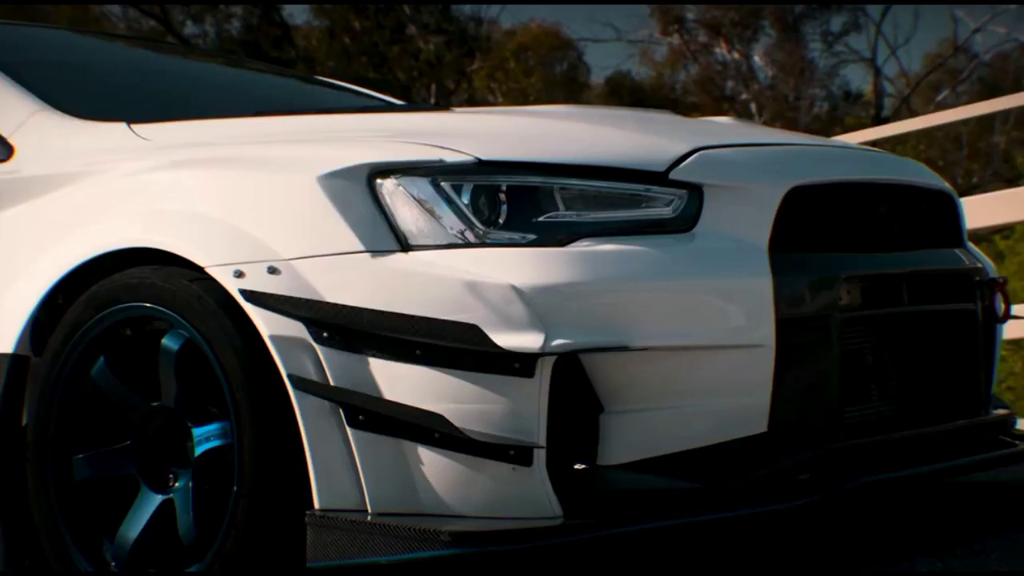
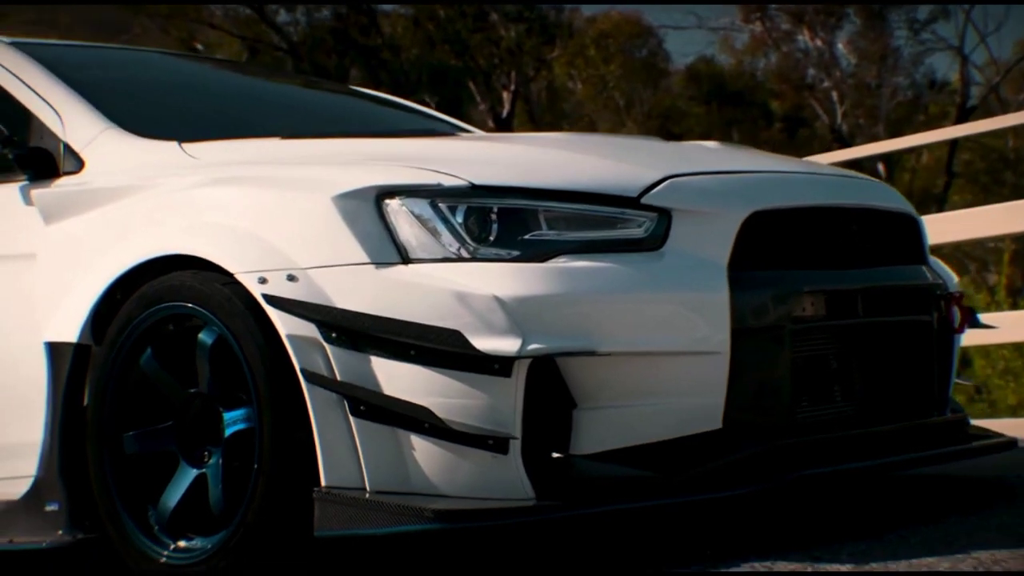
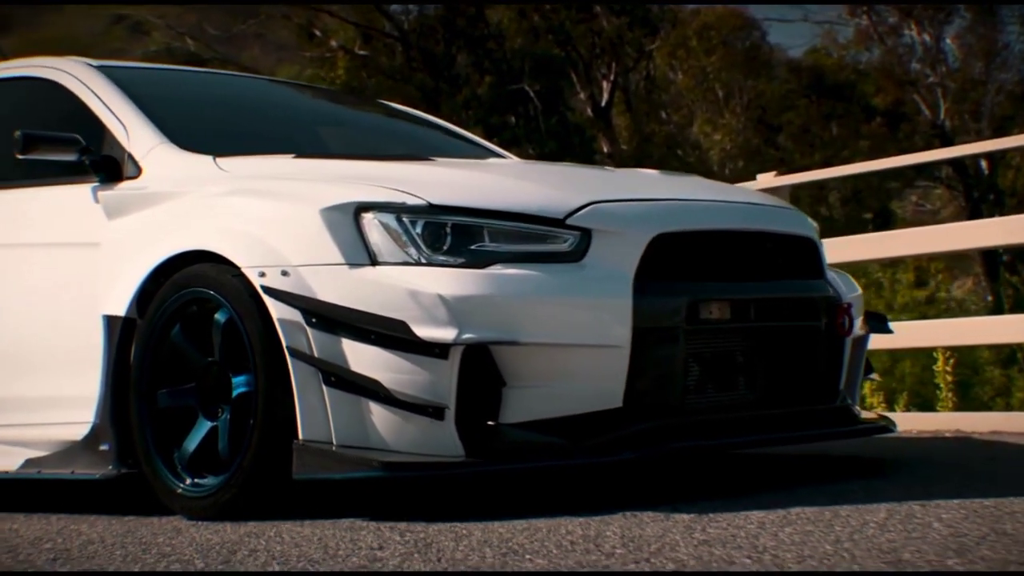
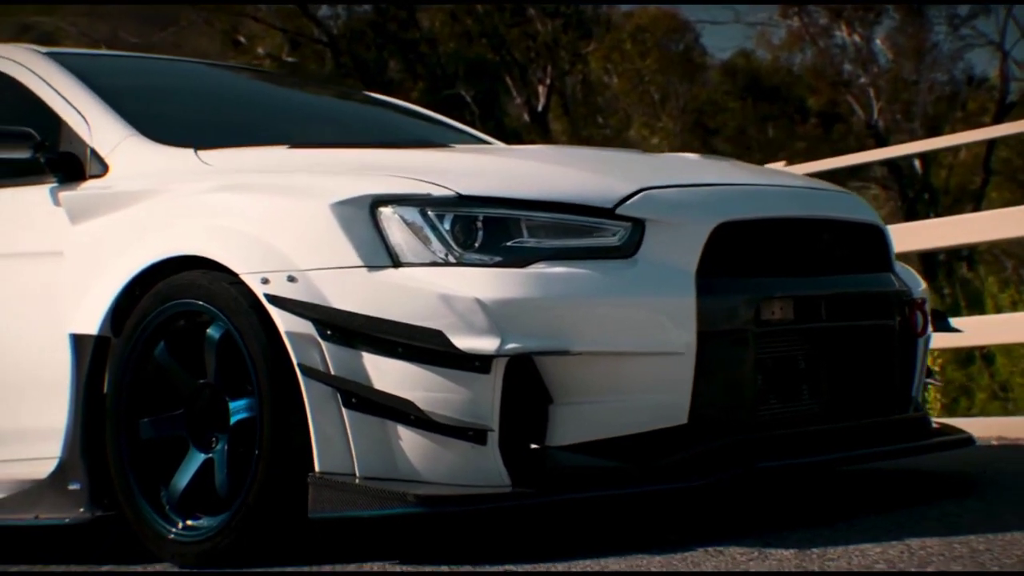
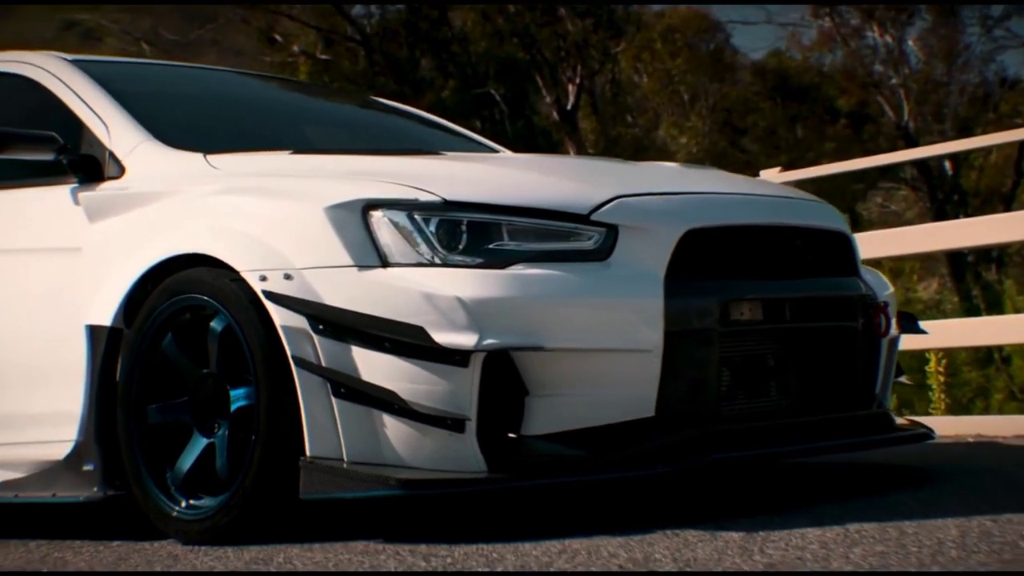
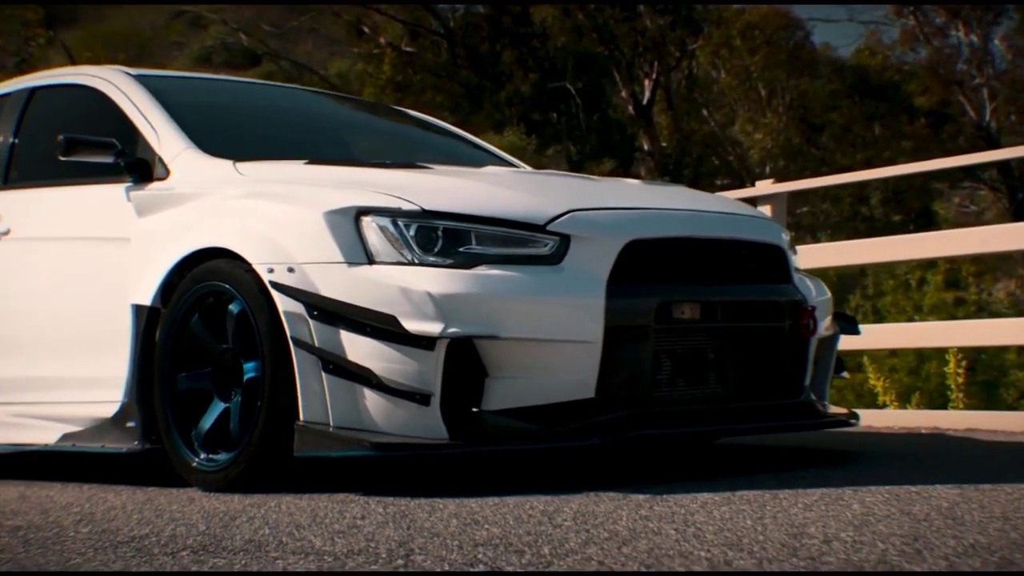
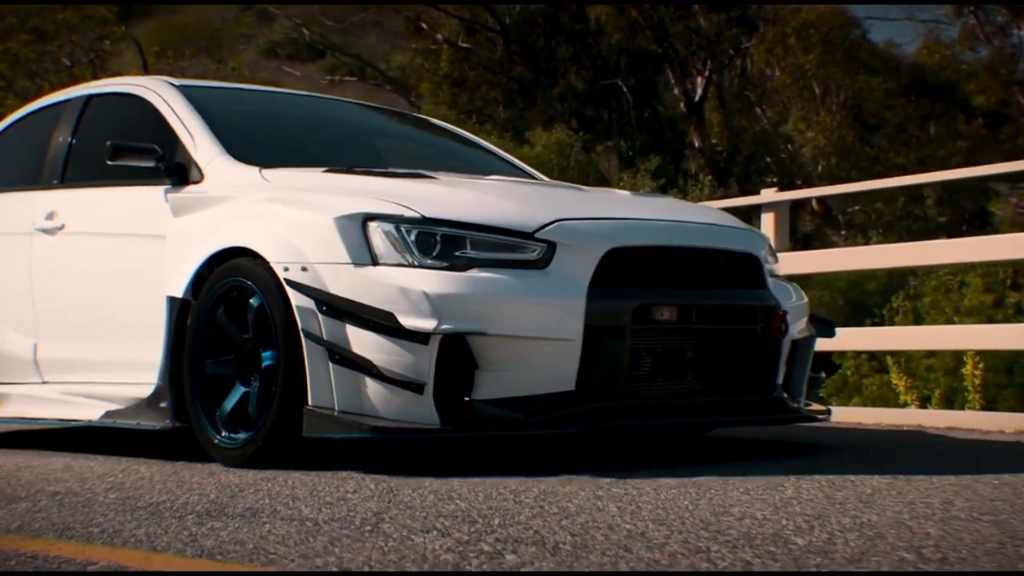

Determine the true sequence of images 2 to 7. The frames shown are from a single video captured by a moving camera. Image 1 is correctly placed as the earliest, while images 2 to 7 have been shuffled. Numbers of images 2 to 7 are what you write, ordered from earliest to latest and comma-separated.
2, 4, 5, 3, 6, 7
